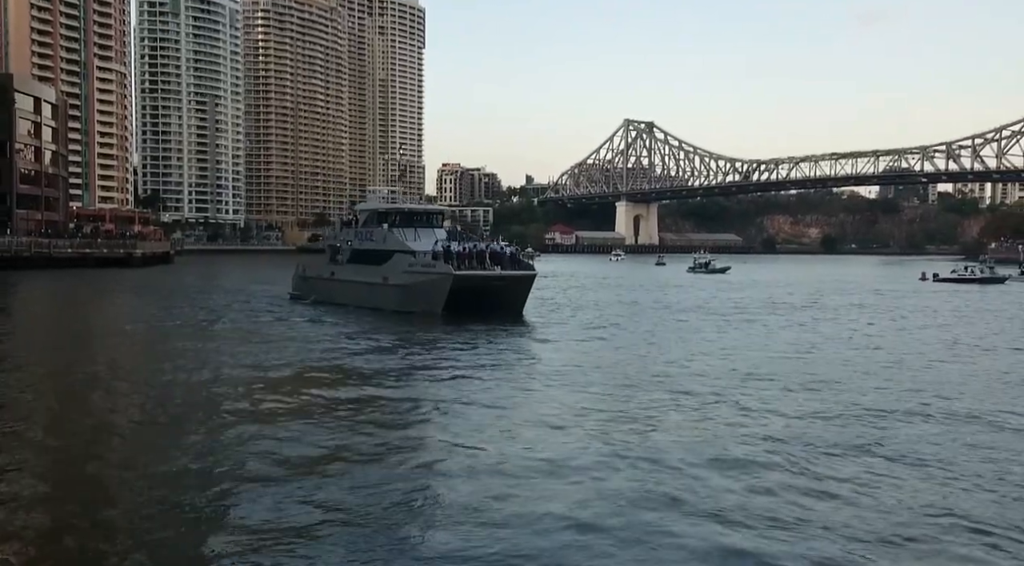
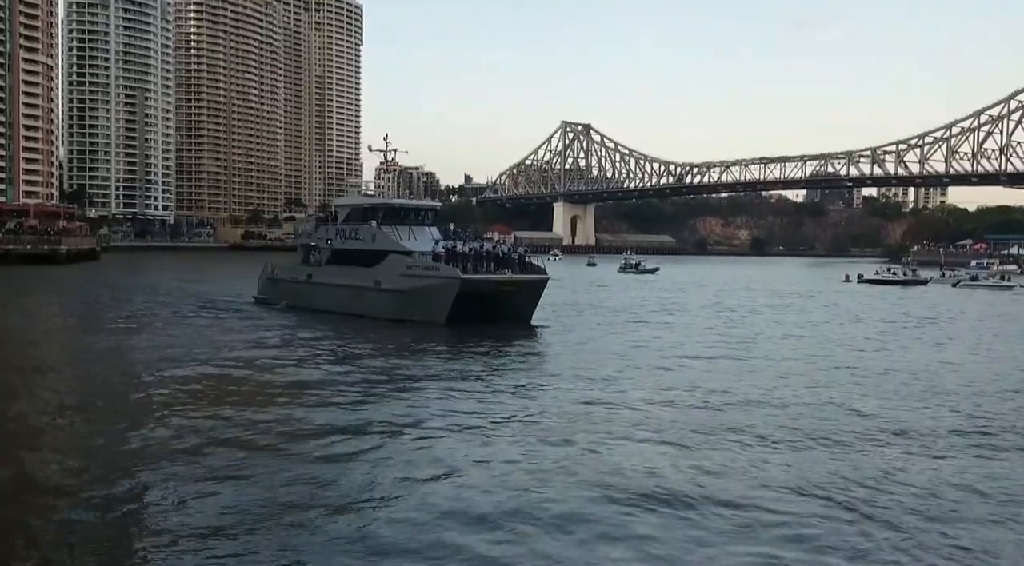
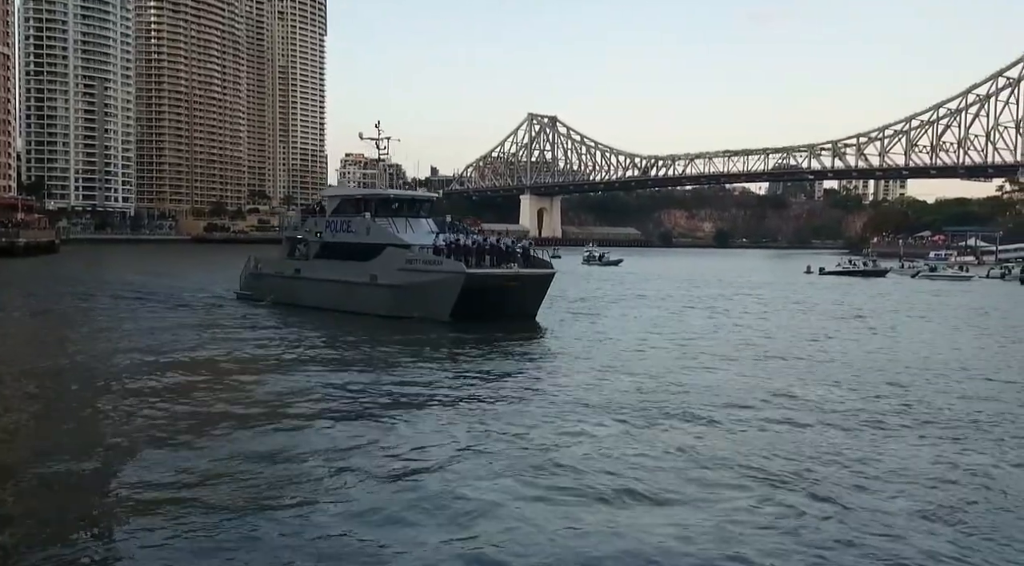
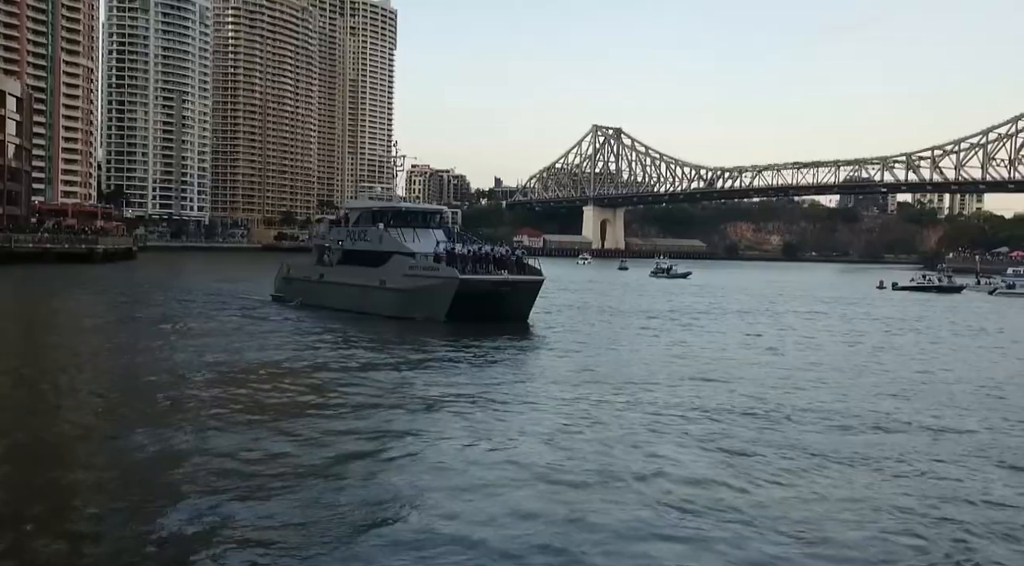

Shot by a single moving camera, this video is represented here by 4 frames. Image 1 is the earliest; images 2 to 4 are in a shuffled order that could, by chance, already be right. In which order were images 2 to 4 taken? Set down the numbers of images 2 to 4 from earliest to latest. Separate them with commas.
4, 2, 3
